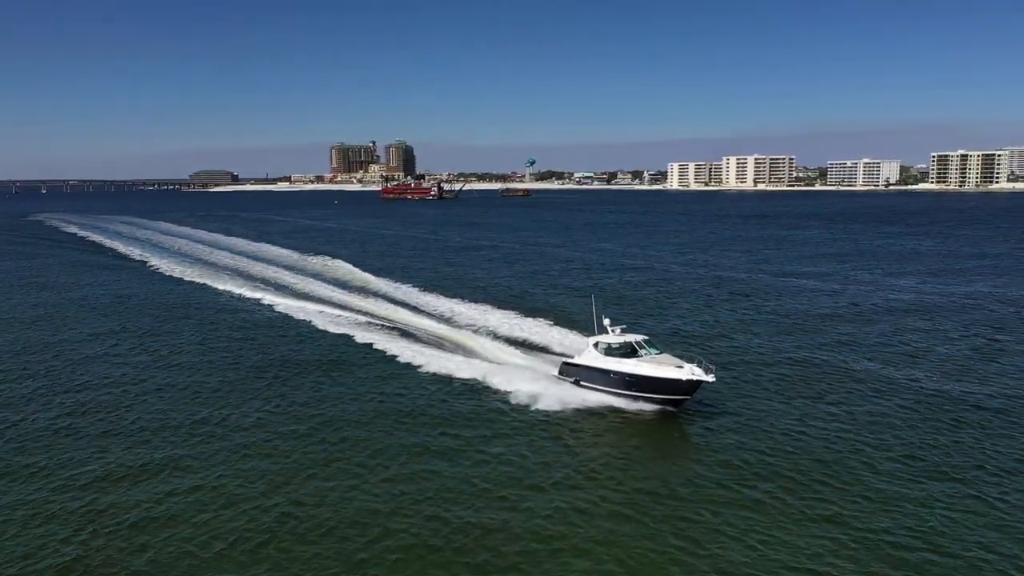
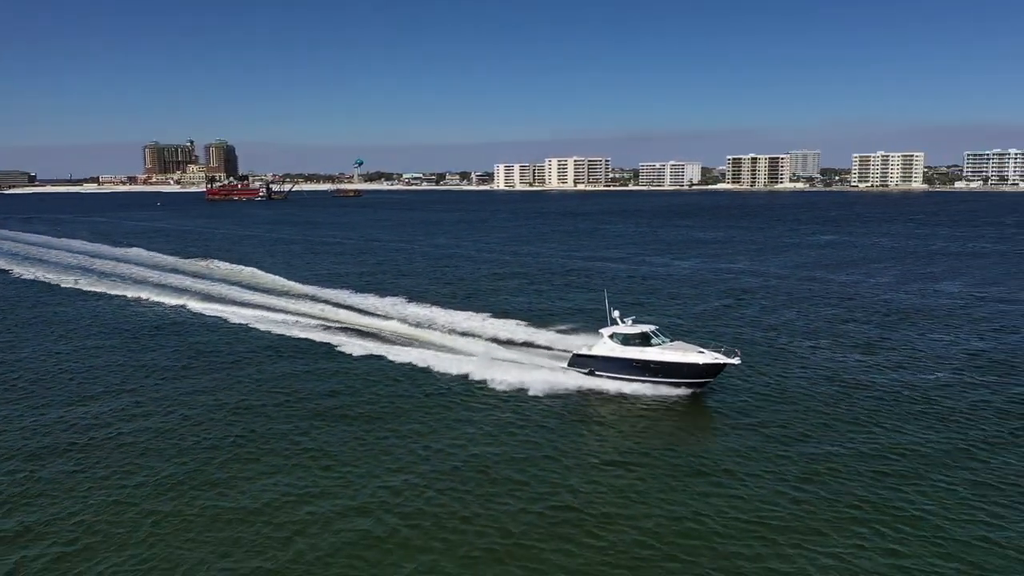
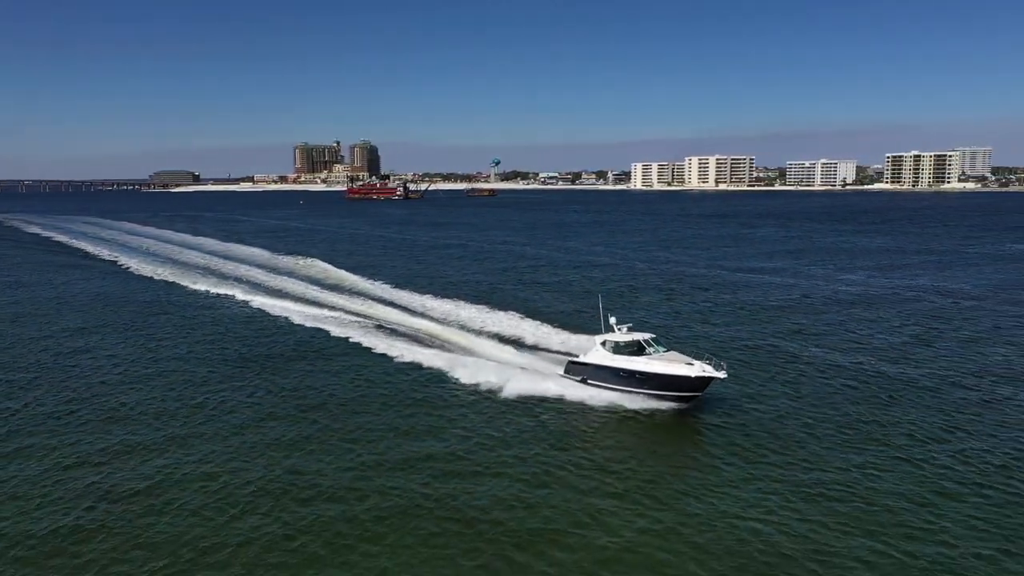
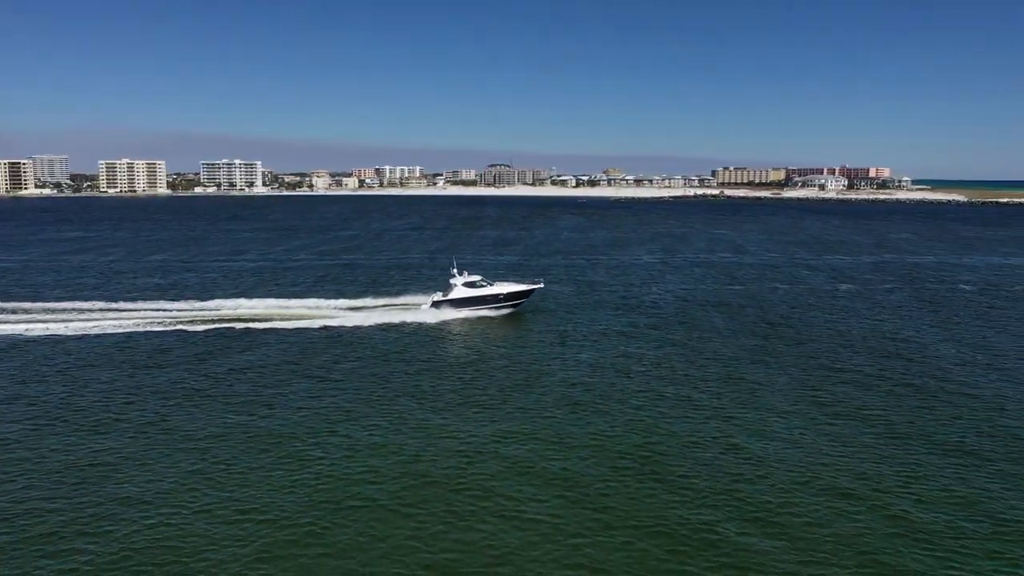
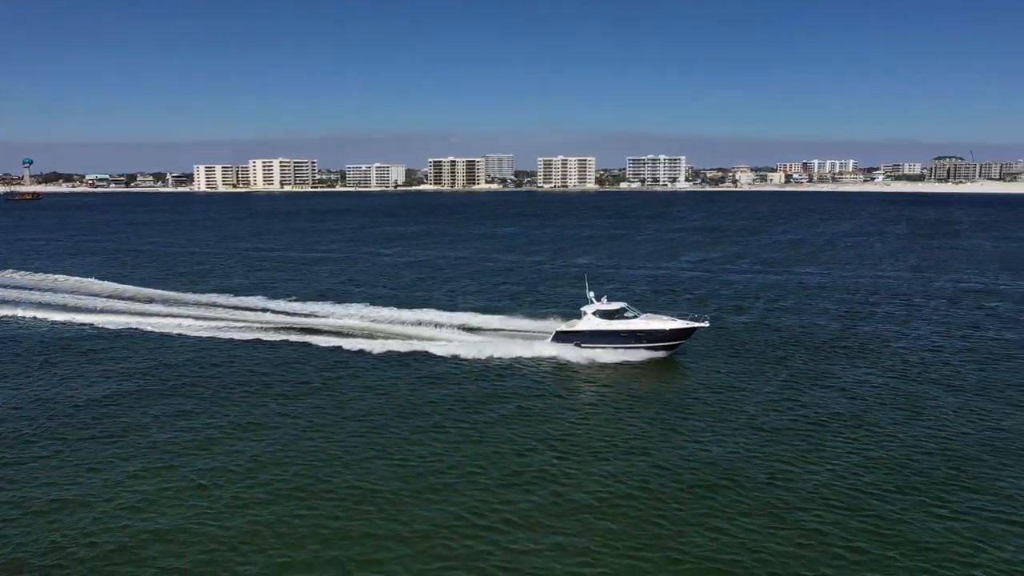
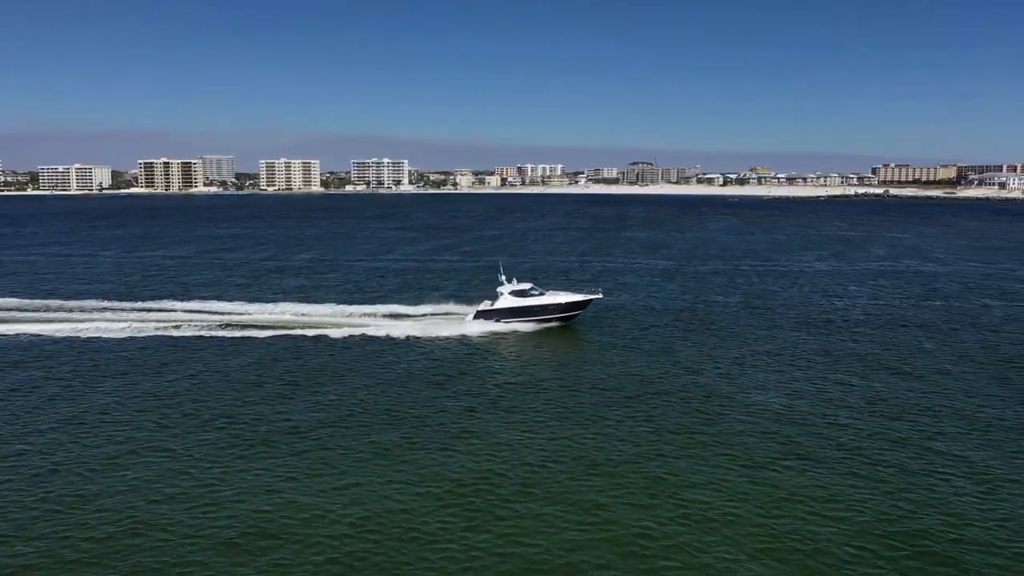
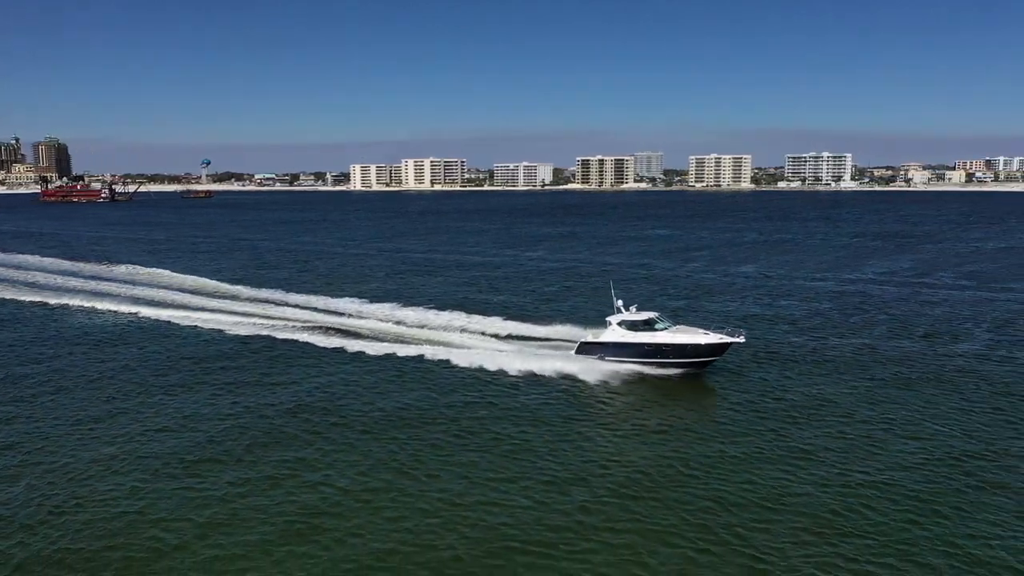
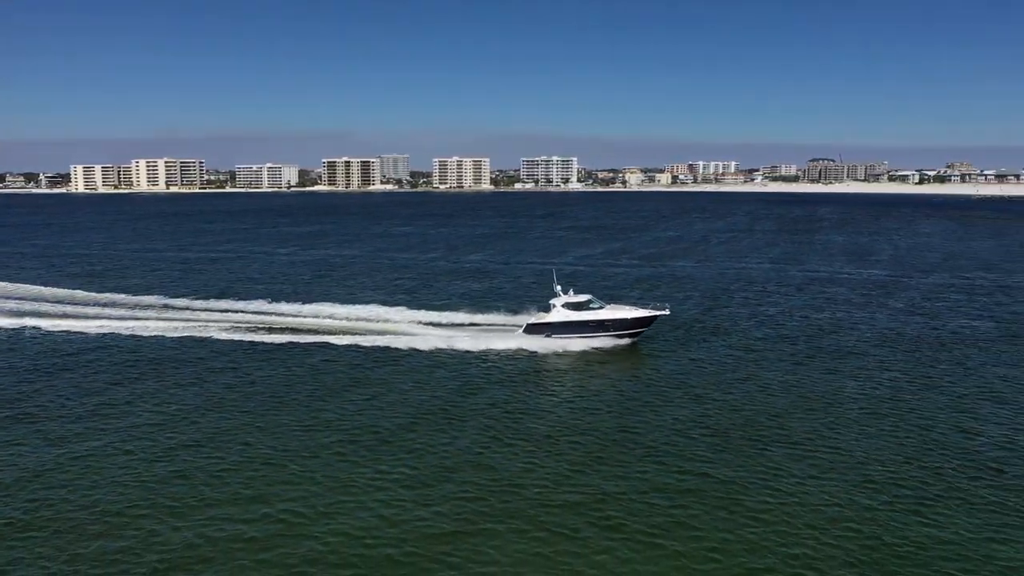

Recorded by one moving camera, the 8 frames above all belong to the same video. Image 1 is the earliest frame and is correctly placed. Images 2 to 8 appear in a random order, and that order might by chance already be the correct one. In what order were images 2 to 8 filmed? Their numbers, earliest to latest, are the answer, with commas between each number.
3, 2, 7, 5, 8, 6, 4
